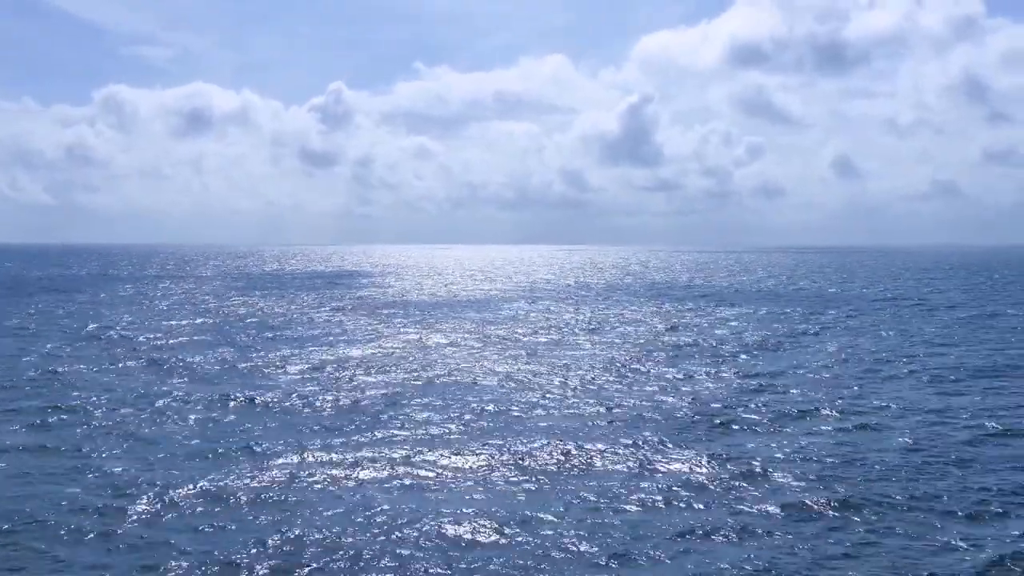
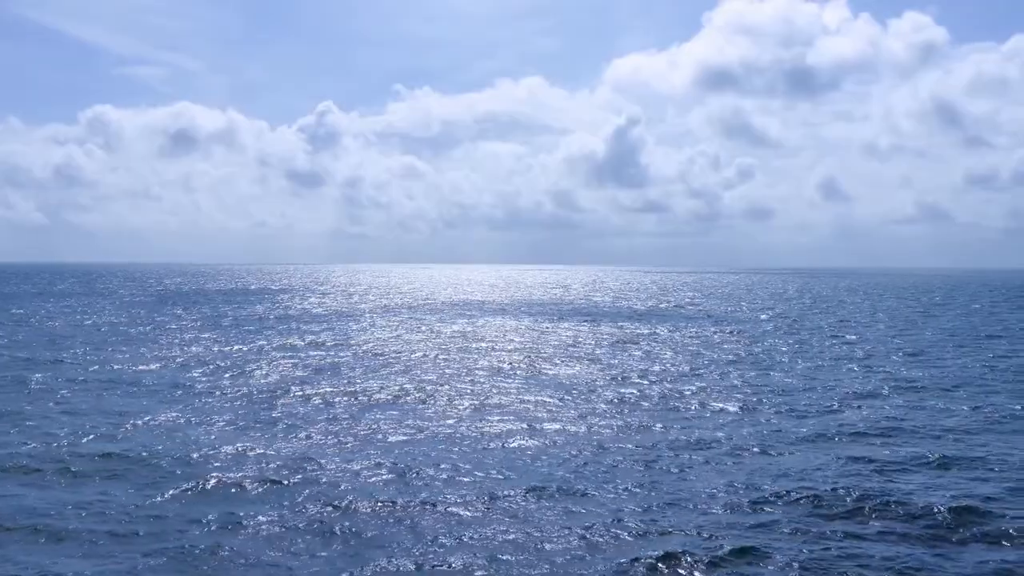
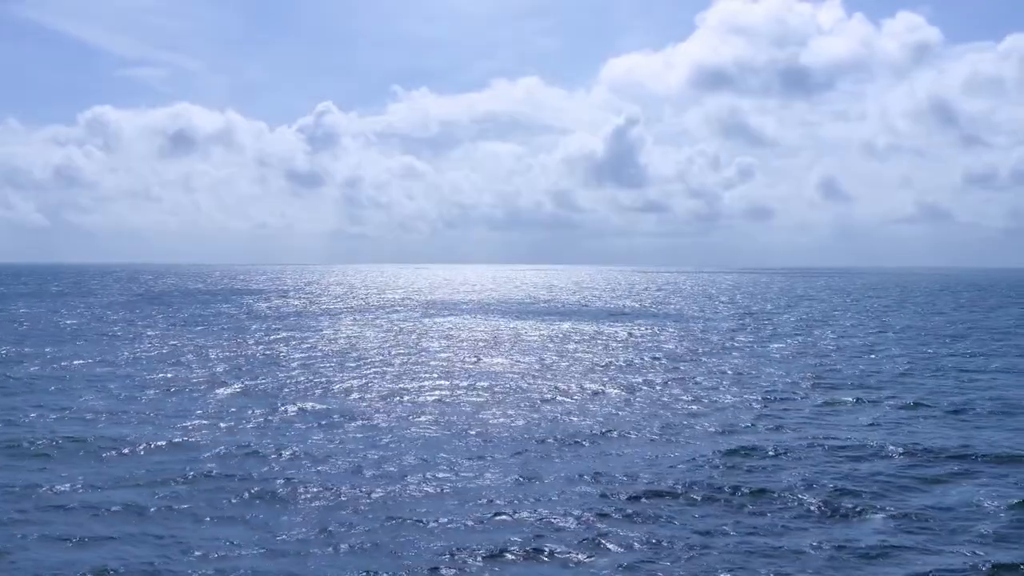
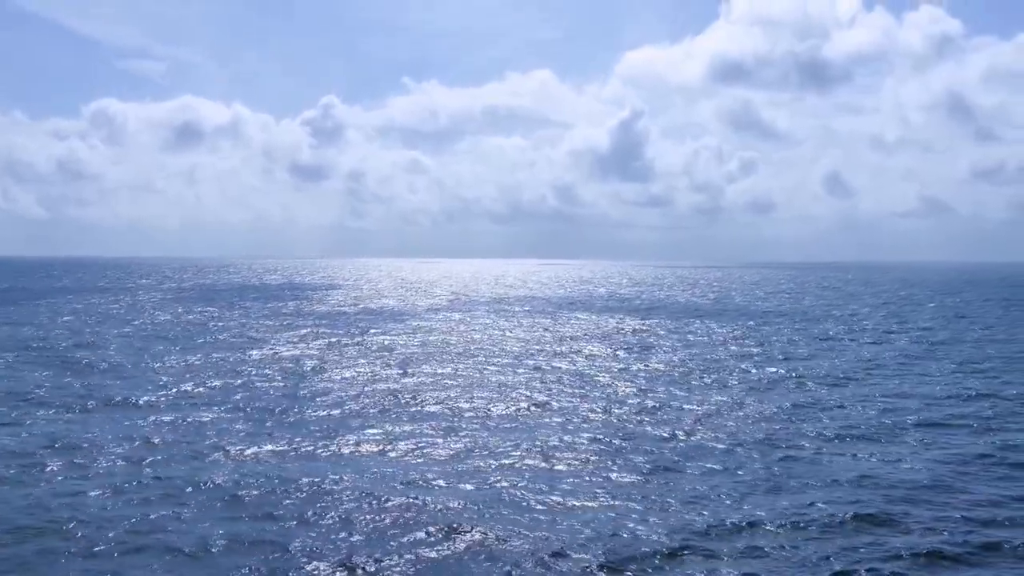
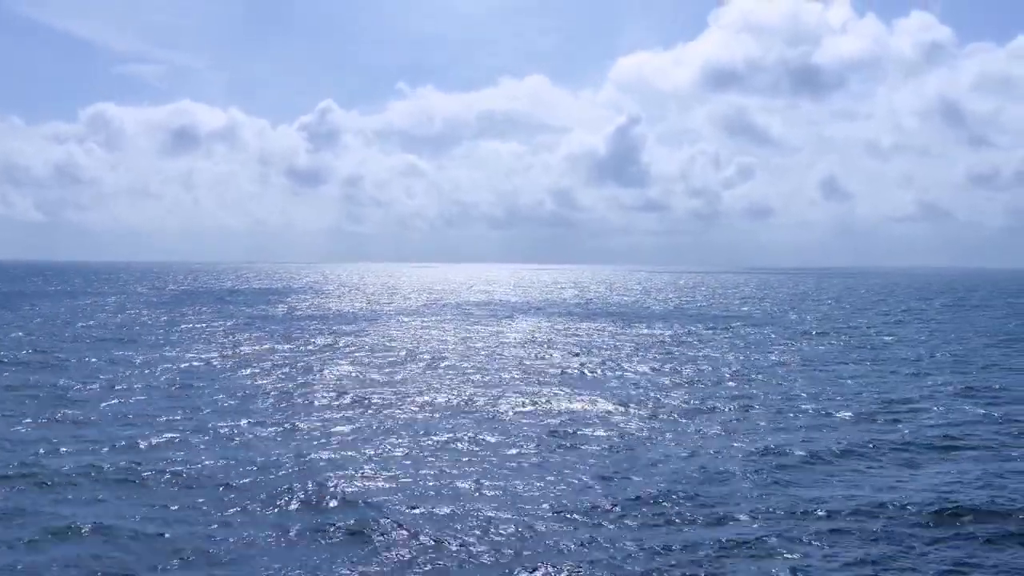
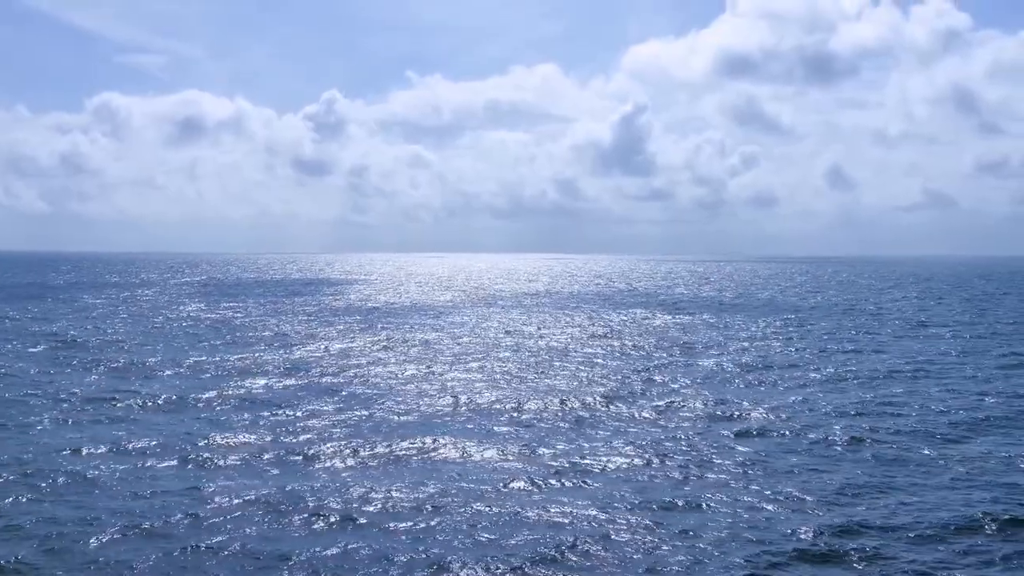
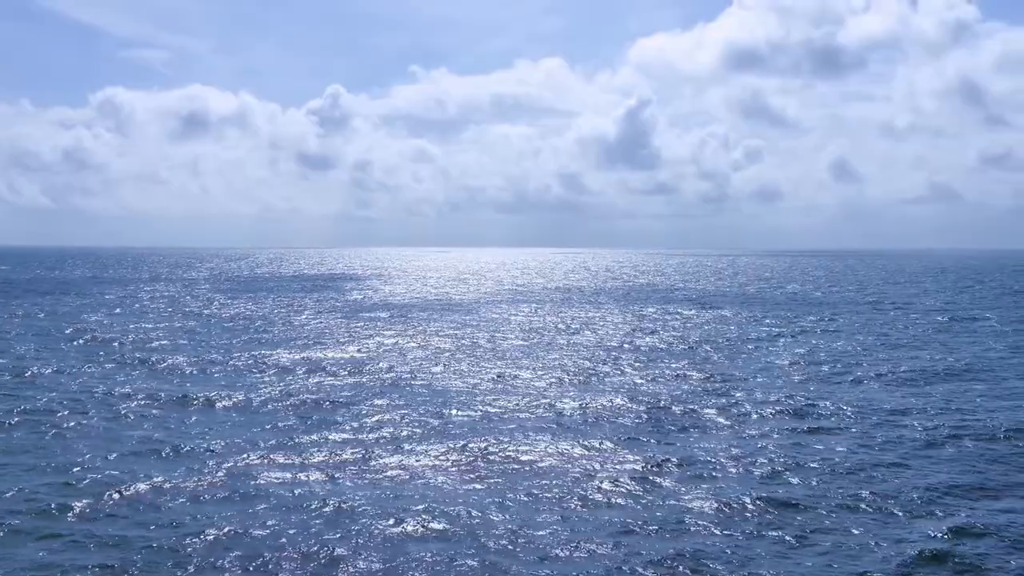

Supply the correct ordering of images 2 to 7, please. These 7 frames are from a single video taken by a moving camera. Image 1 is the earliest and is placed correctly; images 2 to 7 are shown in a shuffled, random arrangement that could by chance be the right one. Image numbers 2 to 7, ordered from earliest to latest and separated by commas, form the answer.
7, 6, 4, 5, 2, 3
